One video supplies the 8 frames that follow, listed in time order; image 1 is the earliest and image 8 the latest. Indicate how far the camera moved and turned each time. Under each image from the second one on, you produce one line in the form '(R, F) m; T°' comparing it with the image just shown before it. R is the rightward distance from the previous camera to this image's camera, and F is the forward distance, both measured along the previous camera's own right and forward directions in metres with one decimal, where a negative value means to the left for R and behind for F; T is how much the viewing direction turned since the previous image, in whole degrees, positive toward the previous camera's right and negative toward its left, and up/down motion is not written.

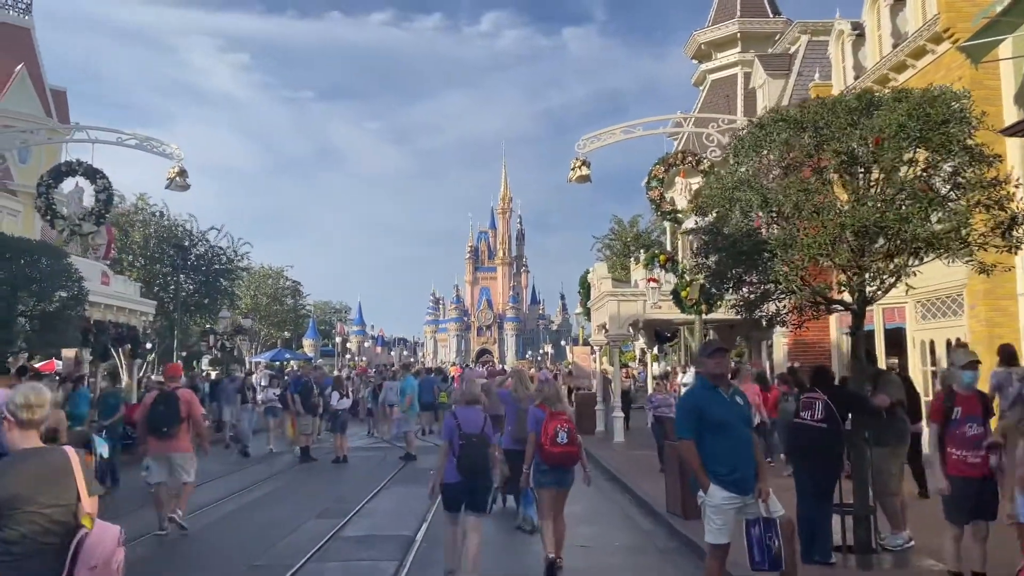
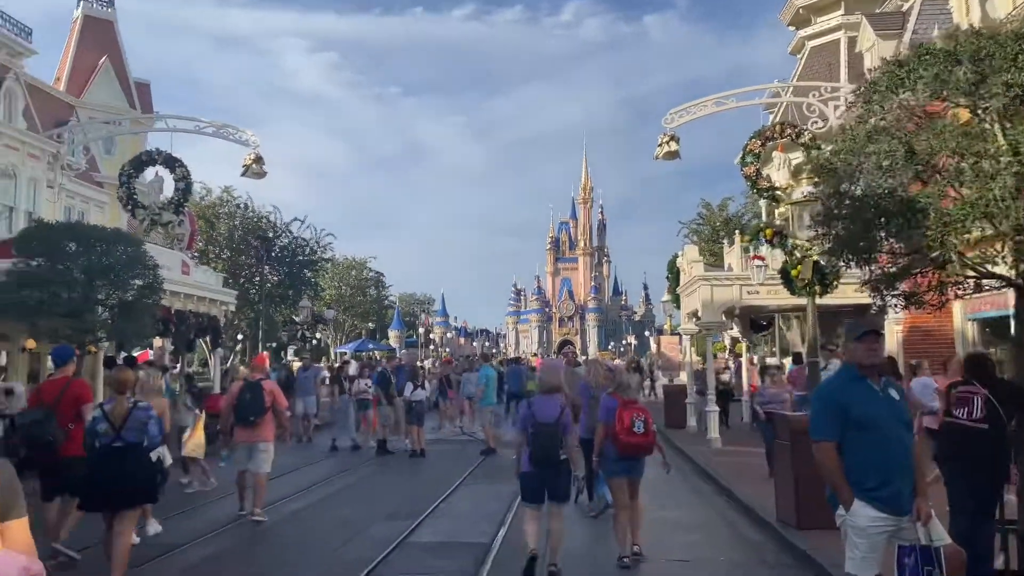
(0.0, +1.0) m; -6°
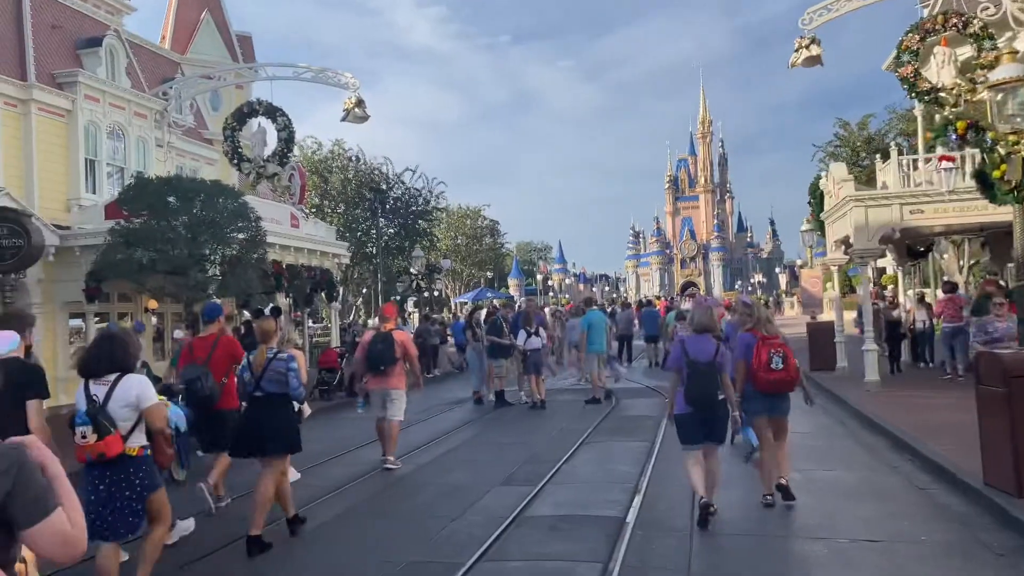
(-0.1, +1.4) m; -8°
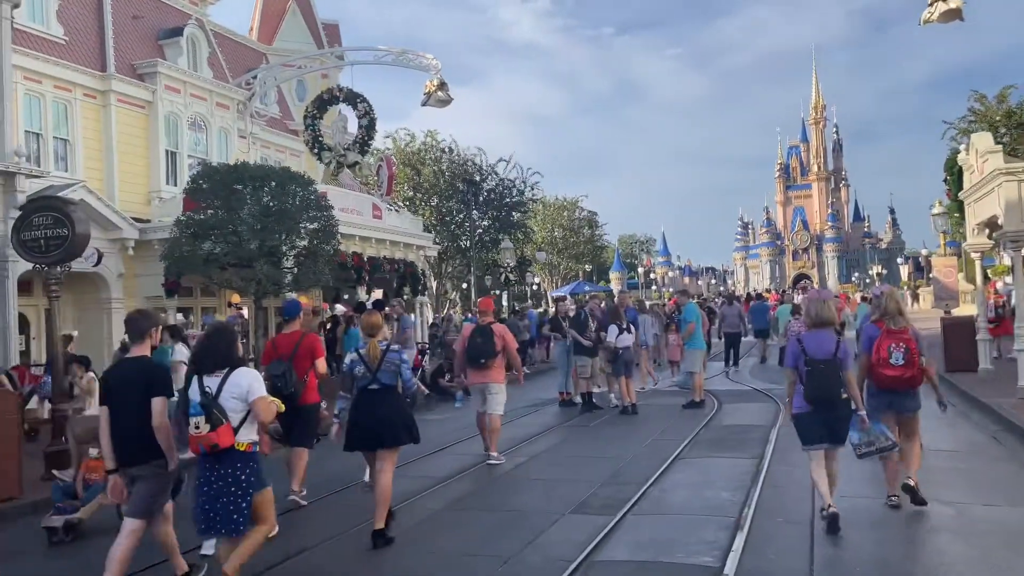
(+0.2, +1.3) m; -7°
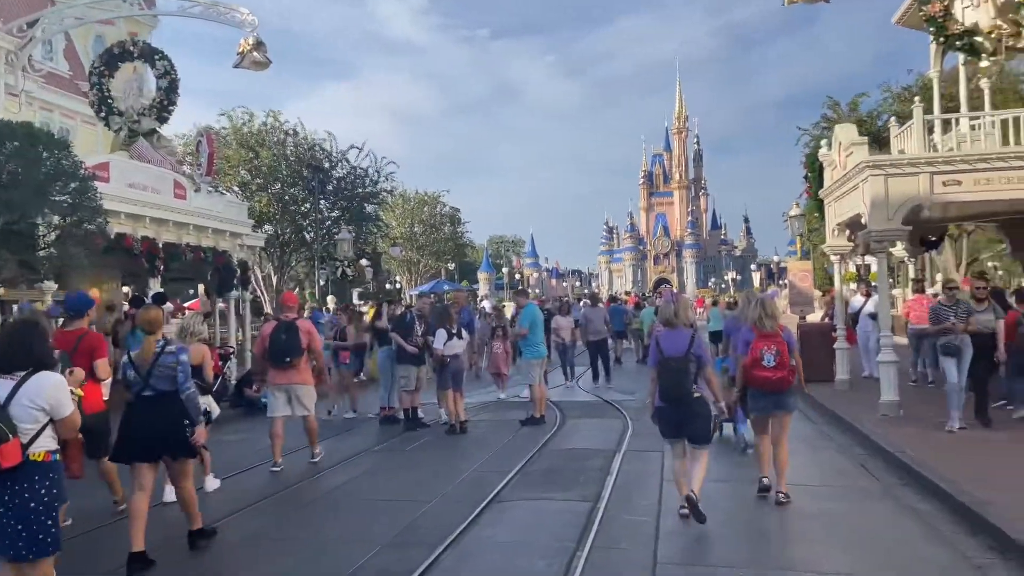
(+0.8, +2.0) m; +9°
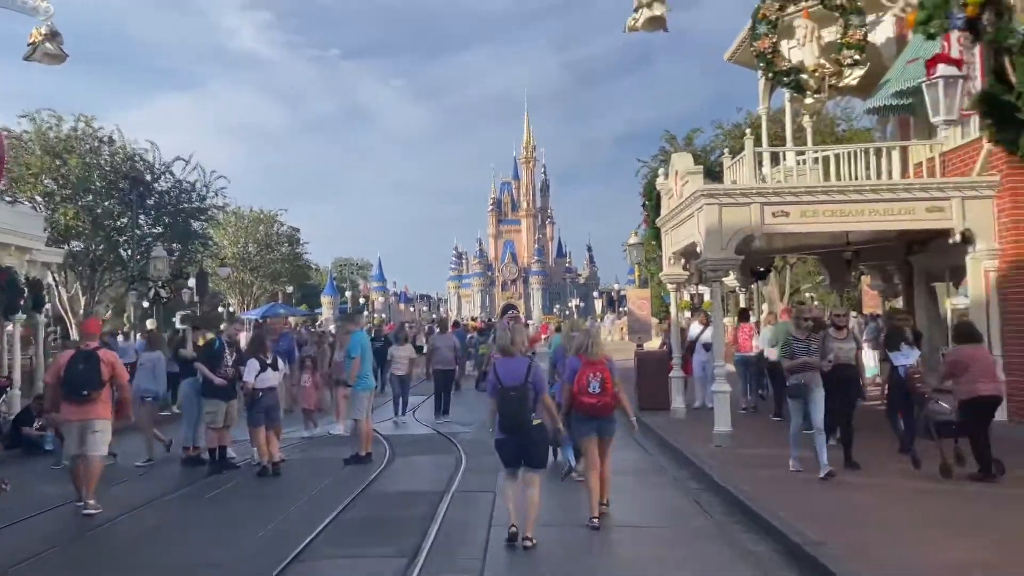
(+0.3, +0.8) m; +11°
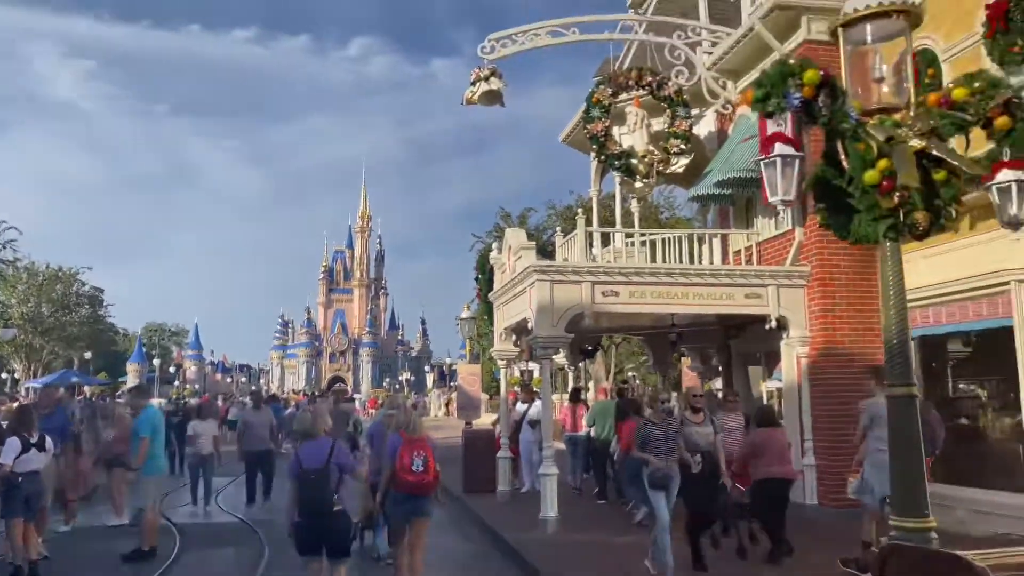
(+0.1, +0.5) m; +12°
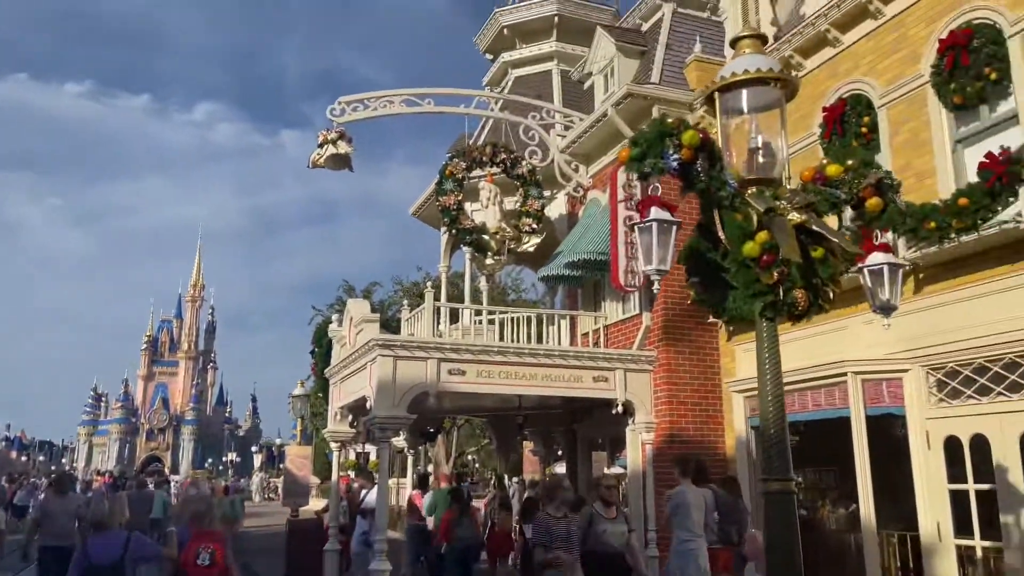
(0.0, +0.6) m; +11°
